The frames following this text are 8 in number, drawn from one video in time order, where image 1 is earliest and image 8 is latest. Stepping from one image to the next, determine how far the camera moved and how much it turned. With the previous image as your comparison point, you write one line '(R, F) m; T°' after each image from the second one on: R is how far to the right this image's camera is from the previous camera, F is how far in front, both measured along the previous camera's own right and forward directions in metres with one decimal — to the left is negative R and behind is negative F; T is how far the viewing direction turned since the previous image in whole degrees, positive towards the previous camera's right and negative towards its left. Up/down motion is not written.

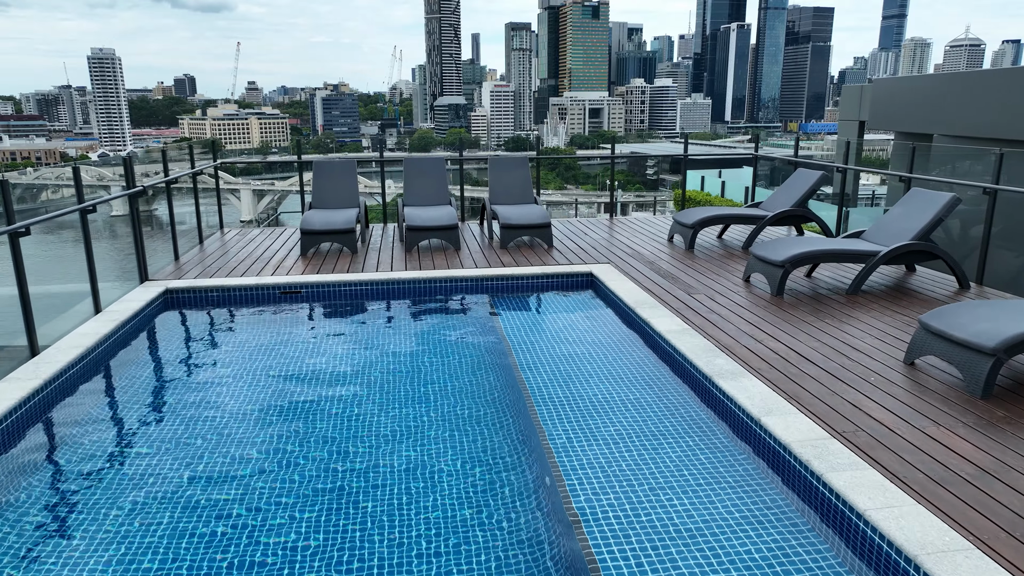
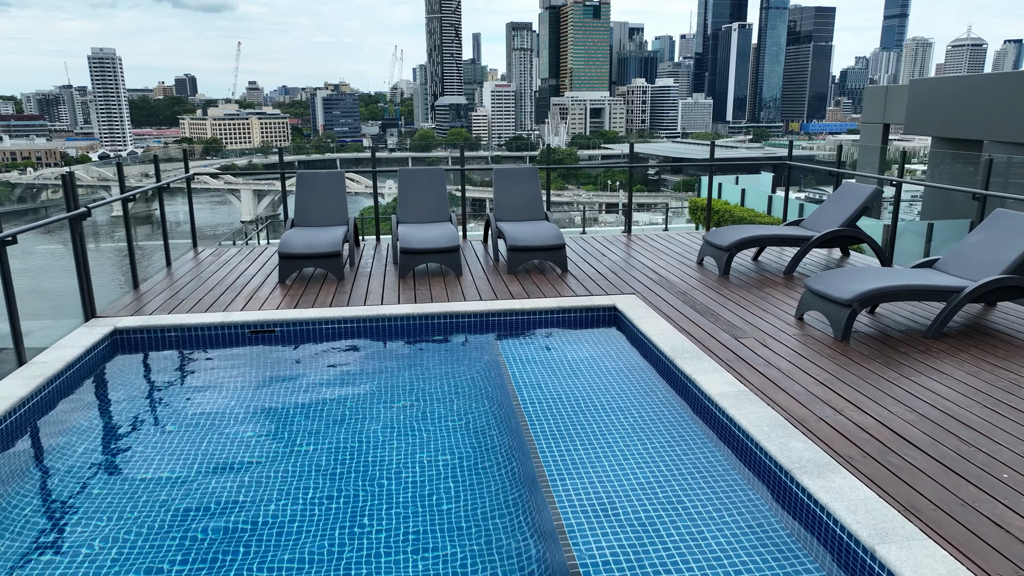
(-0.1, +0.8) m; 0°
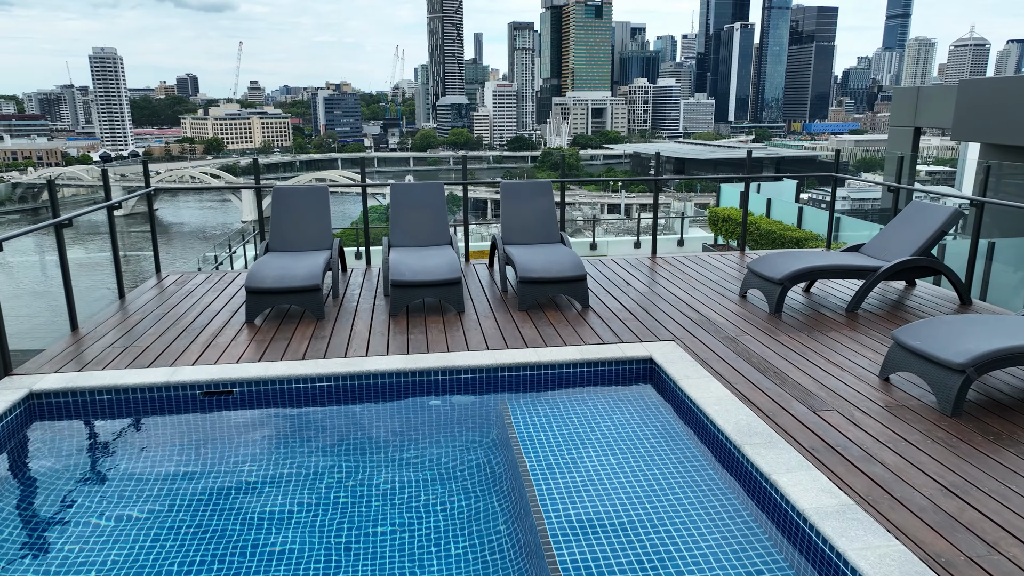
(-0.1, +0.9) m; 0°
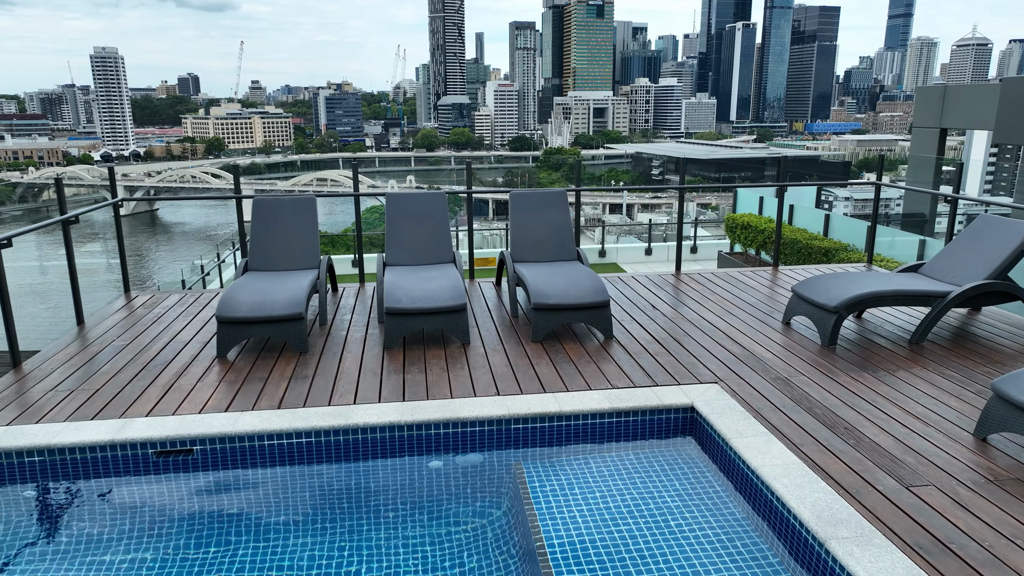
(-0.1, +0.6) m; 0°
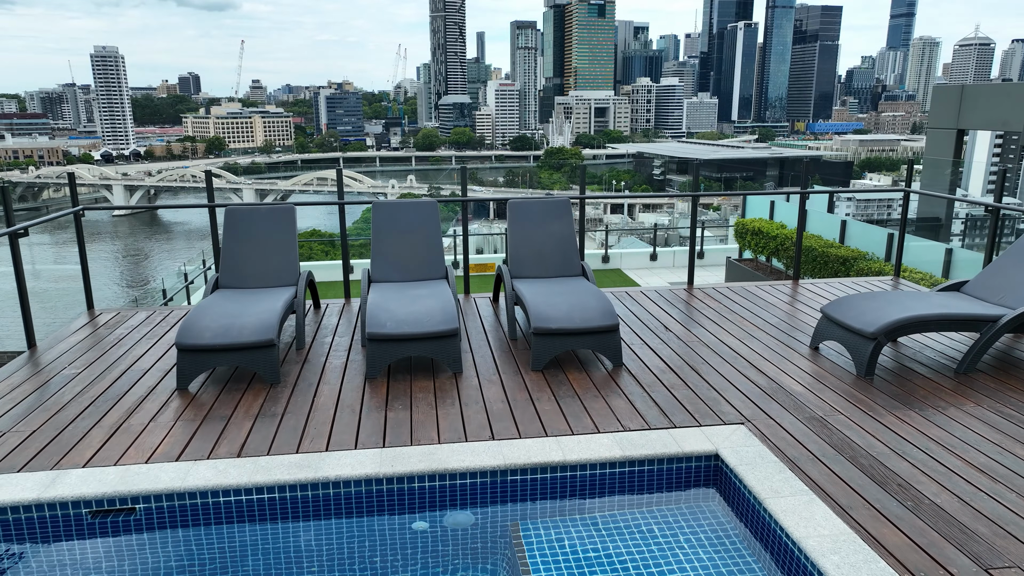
(0.0, +0.4) m; 0°
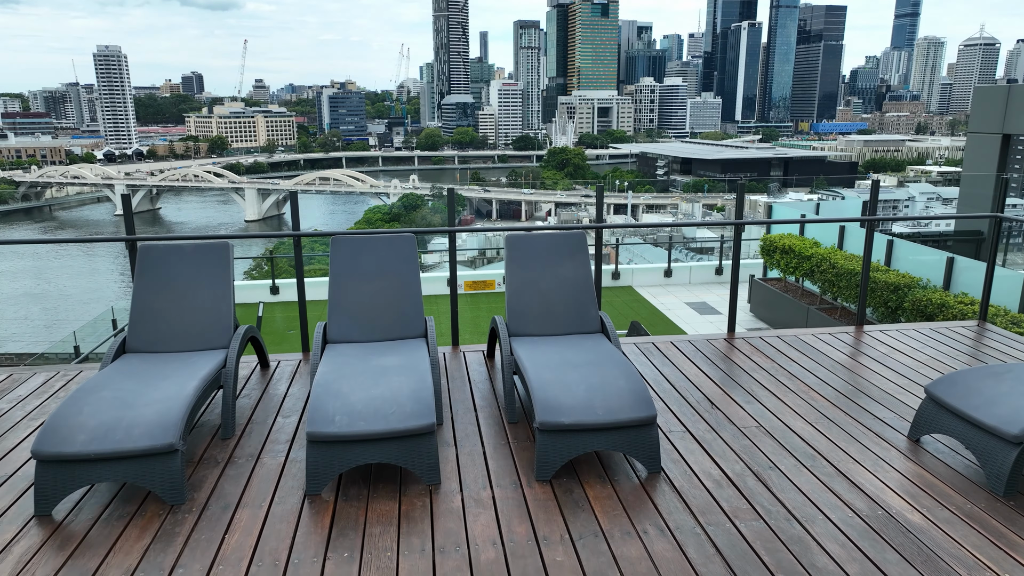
(0.0, +1.0) m; 0°
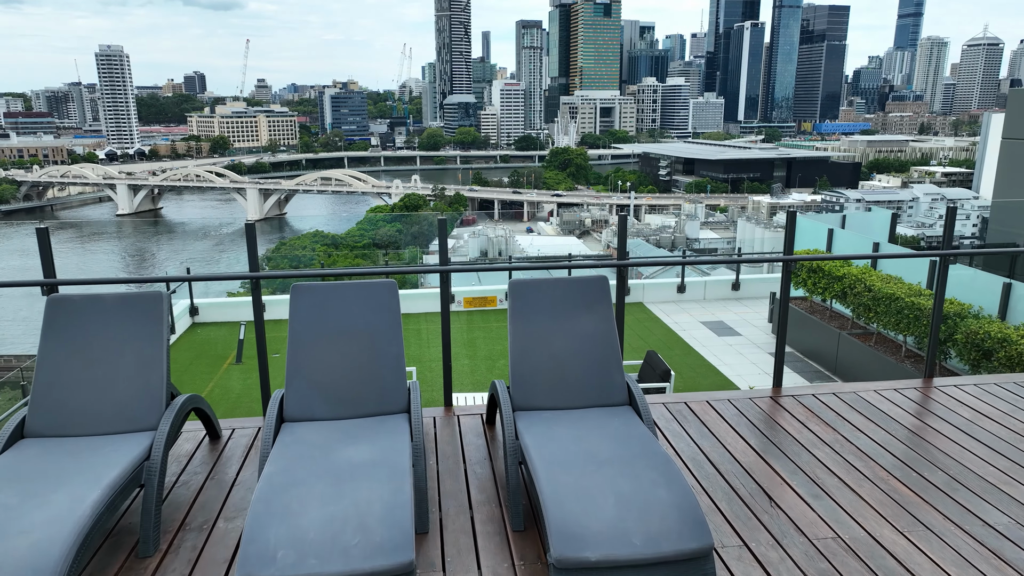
(0.0, +0.7) m; 0°
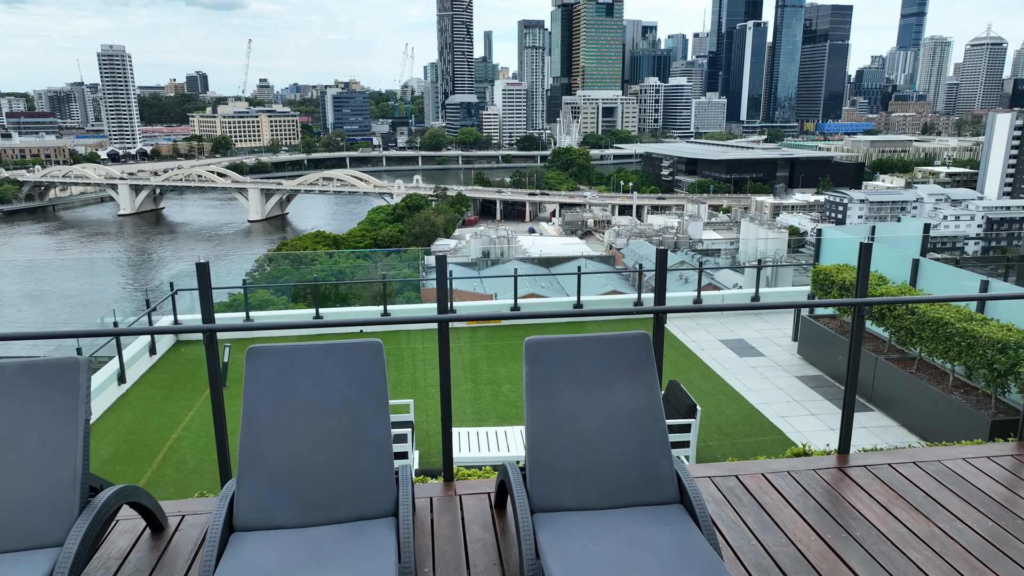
(-0.1, +0.6) m; 0°
